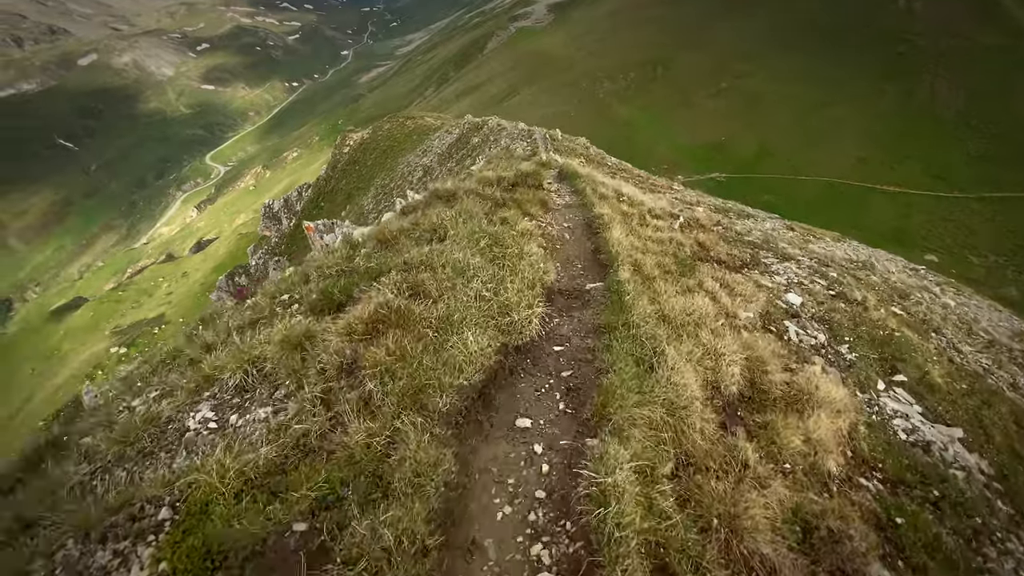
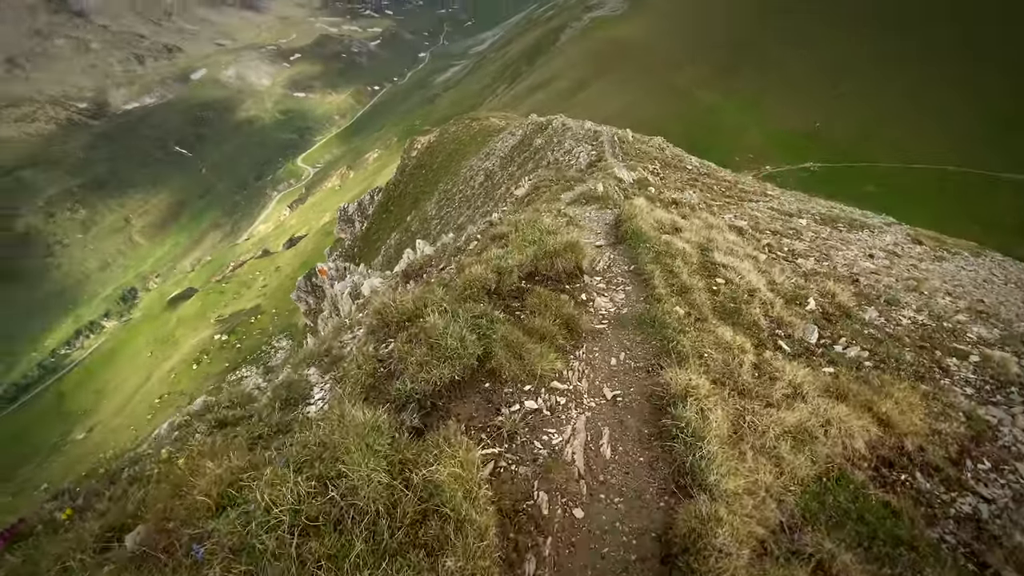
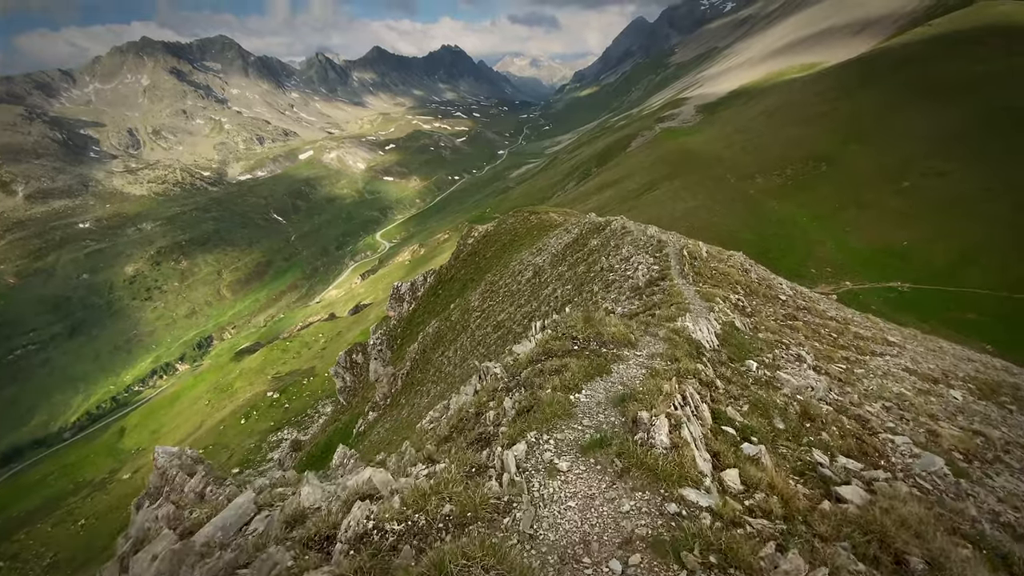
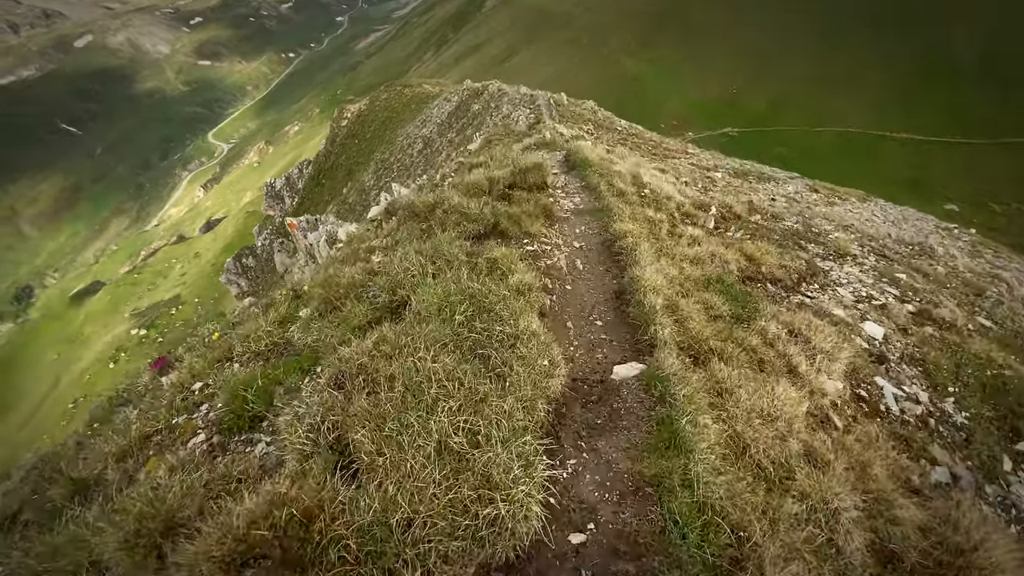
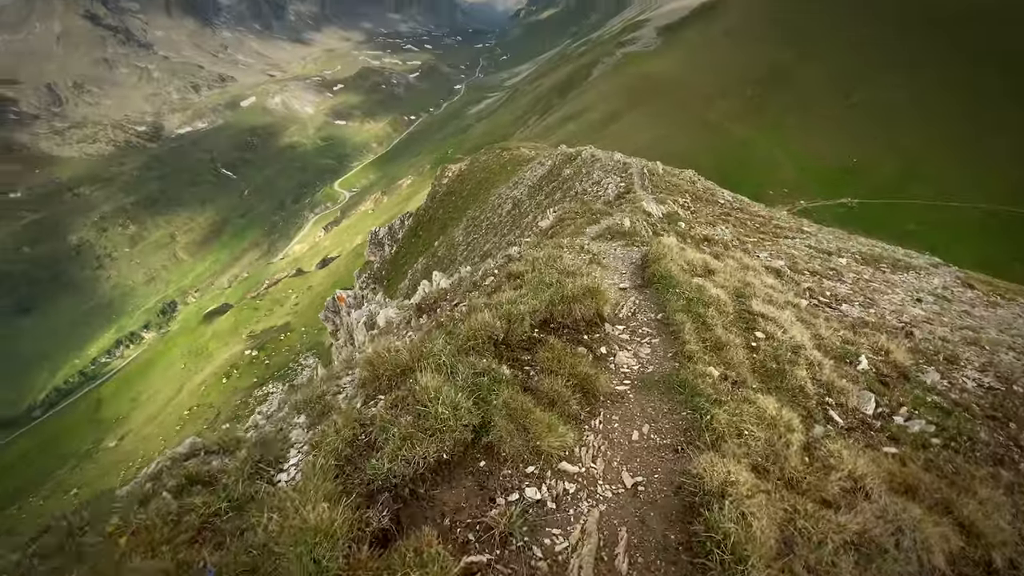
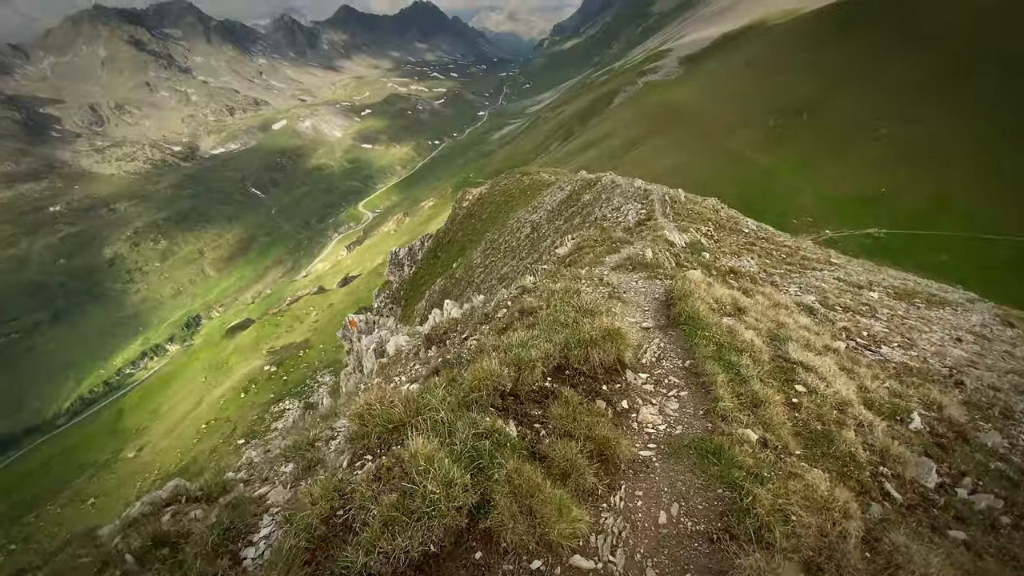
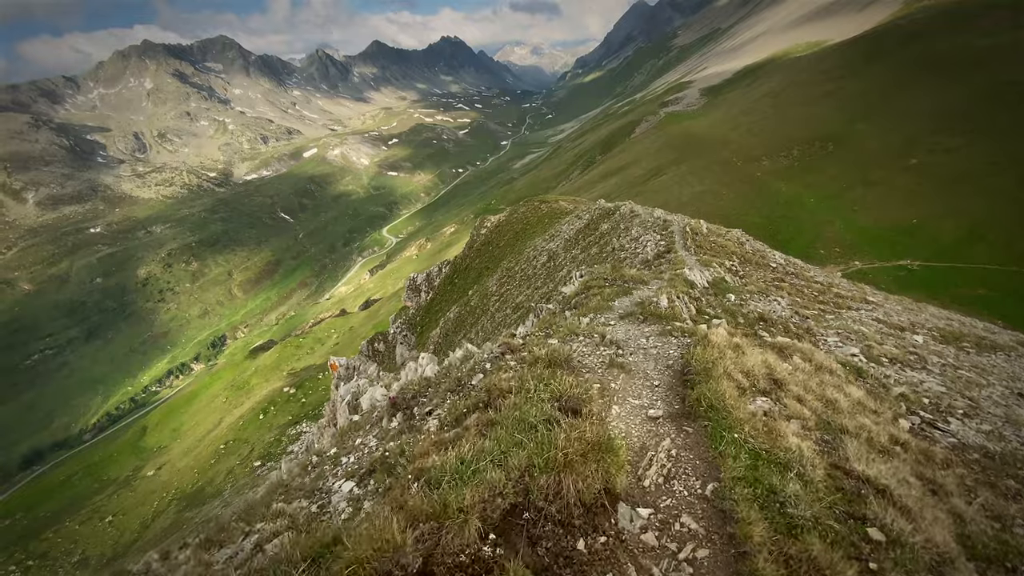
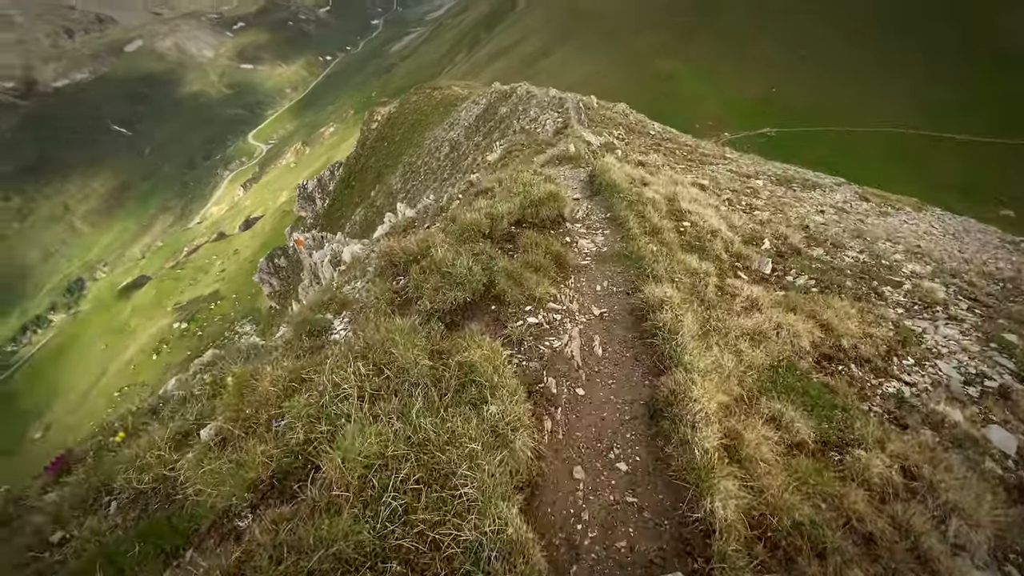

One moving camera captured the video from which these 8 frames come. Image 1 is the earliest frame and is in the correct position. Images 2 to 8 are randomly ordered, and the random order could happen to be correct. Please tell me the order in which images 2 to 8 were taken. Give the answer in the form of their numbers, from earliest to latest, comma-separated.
4, 8, 2, 5, 6, 7, 3
